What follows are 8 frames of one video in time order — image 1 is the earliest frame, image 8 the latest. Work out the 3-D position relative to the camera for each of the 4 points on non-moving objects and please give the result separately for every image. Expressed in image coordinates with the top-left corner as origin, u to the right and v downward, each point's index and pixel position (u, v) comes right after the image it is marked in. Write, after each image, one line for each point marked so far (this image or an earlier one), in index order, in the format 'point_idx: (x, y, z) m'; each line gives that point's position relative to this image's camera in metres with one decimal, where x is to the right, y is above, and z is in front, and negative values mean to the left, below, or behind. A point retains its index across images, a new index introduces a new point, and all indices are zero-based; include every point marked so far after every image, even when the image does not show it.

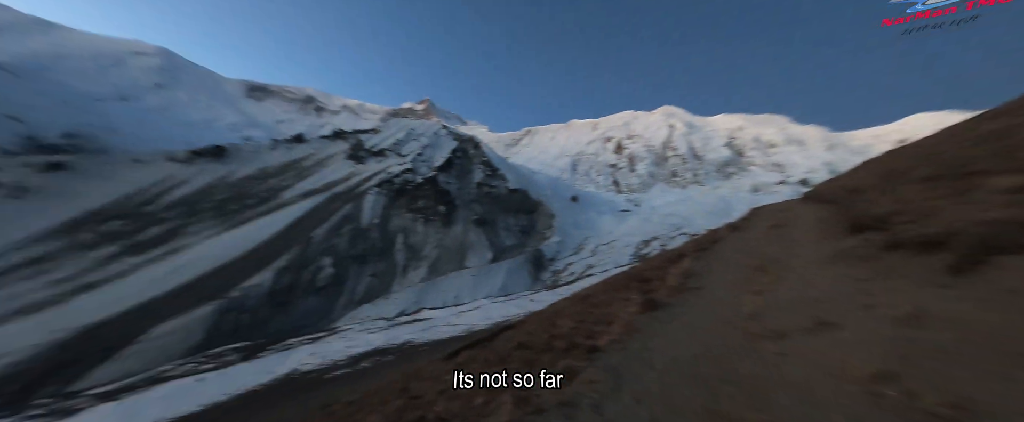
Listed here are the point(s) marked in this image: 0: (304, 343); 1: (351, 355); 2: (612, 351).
0: (-9.6, -5.9, +19.4) m
1: (-6.4, -5.5, +16.4) m
2: (+1.9, -2.6, +6.9) m
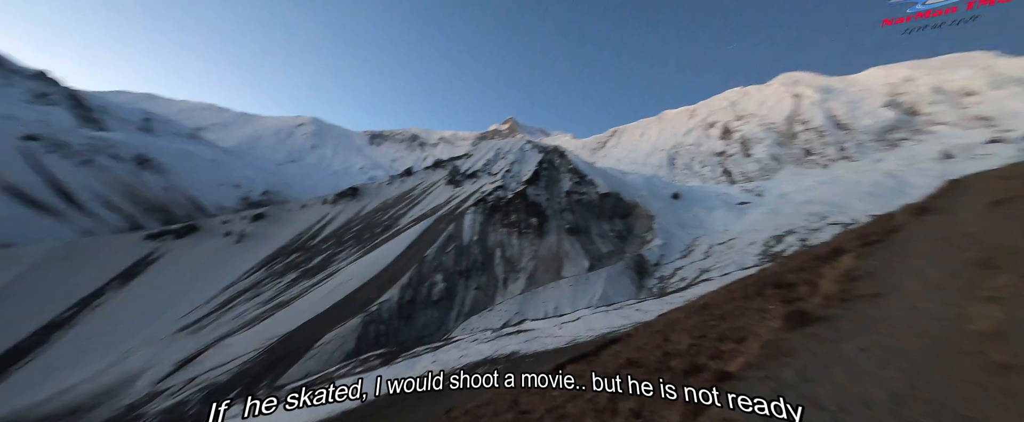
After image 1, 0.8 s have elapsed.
0: (-4.5, -6.9, +20.4) m
1: (-2.1, -6.2, +16.7) m
2: (+3.5, -2.5, +5.8) m
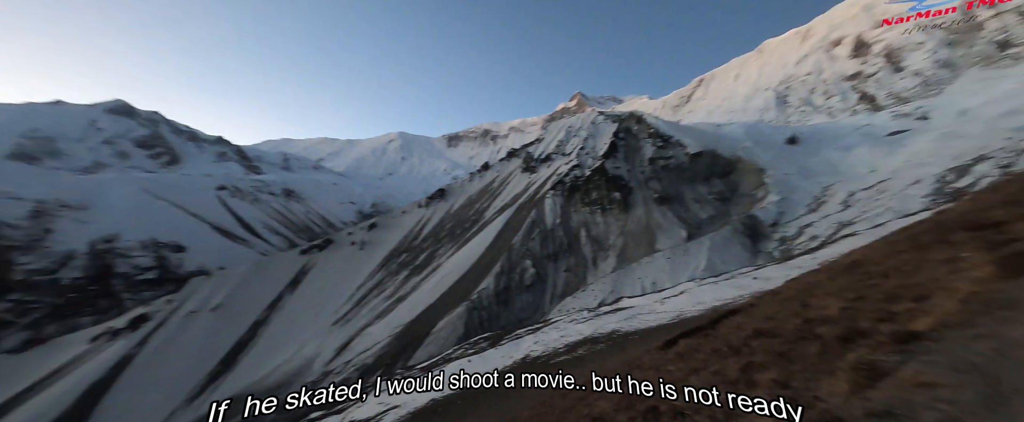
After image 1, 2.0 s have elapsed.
0: (+0.7, -6.3, +20.6) m
1: (+2.1, -5.5, +16.6) m
2: (+5.0, -1.6, +4.6) m
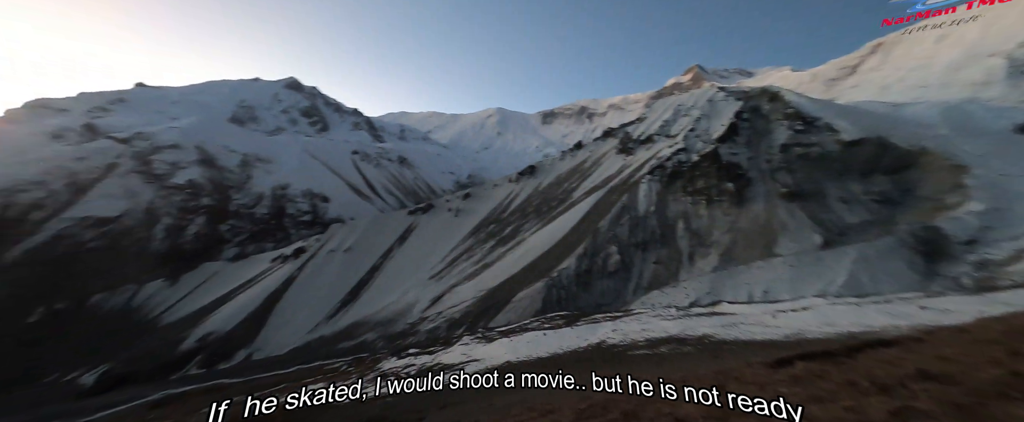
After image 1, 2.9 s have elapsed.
0: (+4.6, -5.5, +19.6) m
1: (+5.2, -5.0, +15.3) m
2: (+5.7, -1.9, +2.7) m
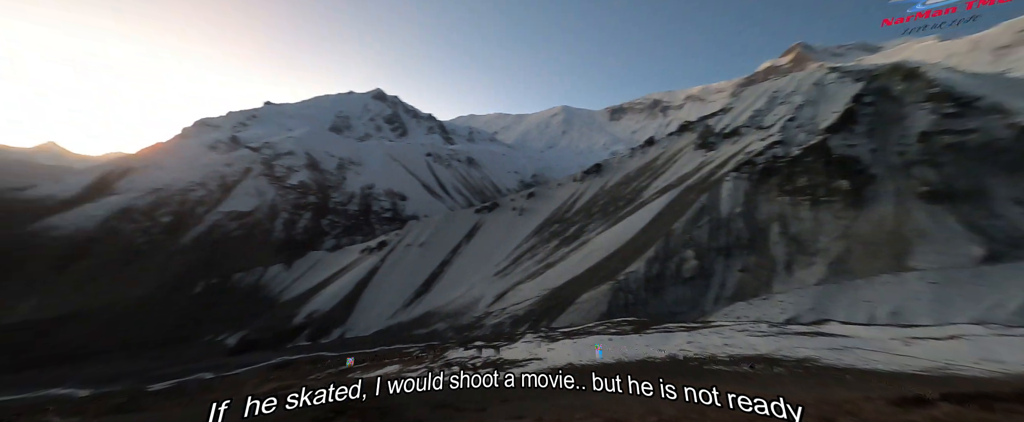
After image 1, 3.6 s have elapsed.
0: (+7.6, -5.5, +17.9) m
1: (+7.5, -5.0, +13.5) m
2: (+6.0, -2.0, +1.1) m
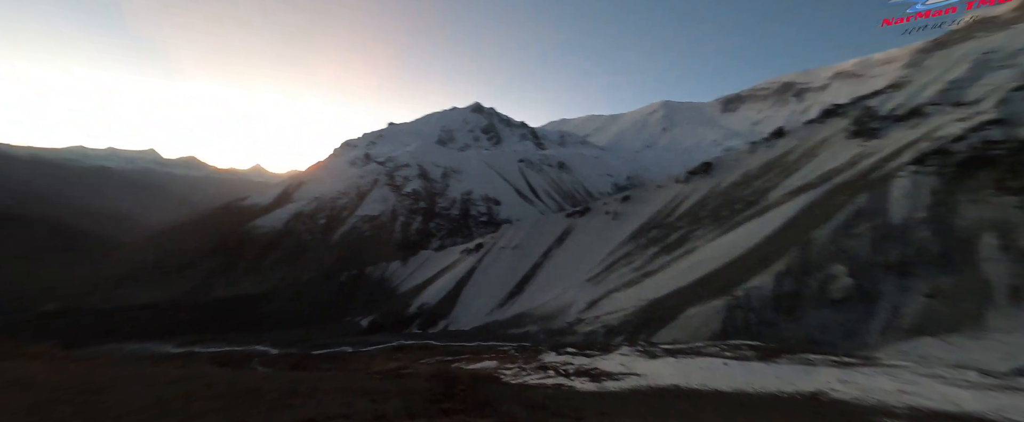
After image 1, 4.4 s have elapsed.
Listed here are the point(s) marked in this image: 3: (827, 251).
0: (+11.4, -5.7, +14.2) m
1: (+10.4, -5.1, +10.0) m
2: (+6.1, -2.0, -1.8) m
3: (+15.1, -2.0, +19.5) m
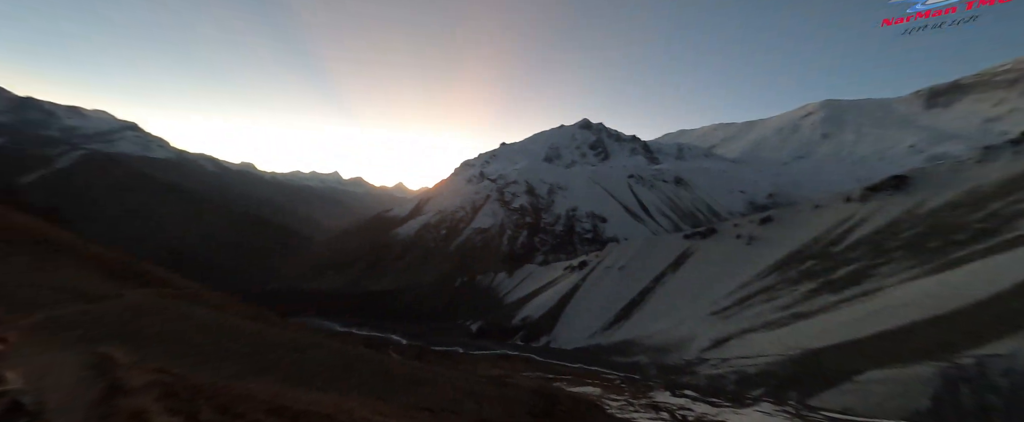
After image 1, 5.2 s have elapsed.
0: (+14.4, -6.5, +8.2) m
1: (+12.4, -5.8, +4.3) m
2: (+5.4, -2.0, -5.8) m
3: (+19.5, -3.2, +12.4) m
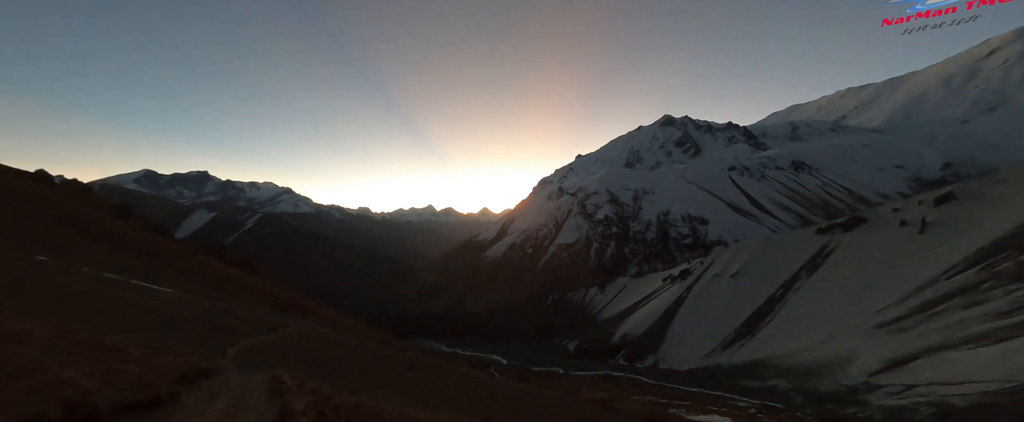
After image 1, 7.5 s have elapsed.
0: (+16.3, -5.0, +1.7) m
1: (+13.4, -4.4, -1.6) m
2: (+4.1, -1.2, -9.9) m
3: (+21.7, -1.2, +5.0) m
